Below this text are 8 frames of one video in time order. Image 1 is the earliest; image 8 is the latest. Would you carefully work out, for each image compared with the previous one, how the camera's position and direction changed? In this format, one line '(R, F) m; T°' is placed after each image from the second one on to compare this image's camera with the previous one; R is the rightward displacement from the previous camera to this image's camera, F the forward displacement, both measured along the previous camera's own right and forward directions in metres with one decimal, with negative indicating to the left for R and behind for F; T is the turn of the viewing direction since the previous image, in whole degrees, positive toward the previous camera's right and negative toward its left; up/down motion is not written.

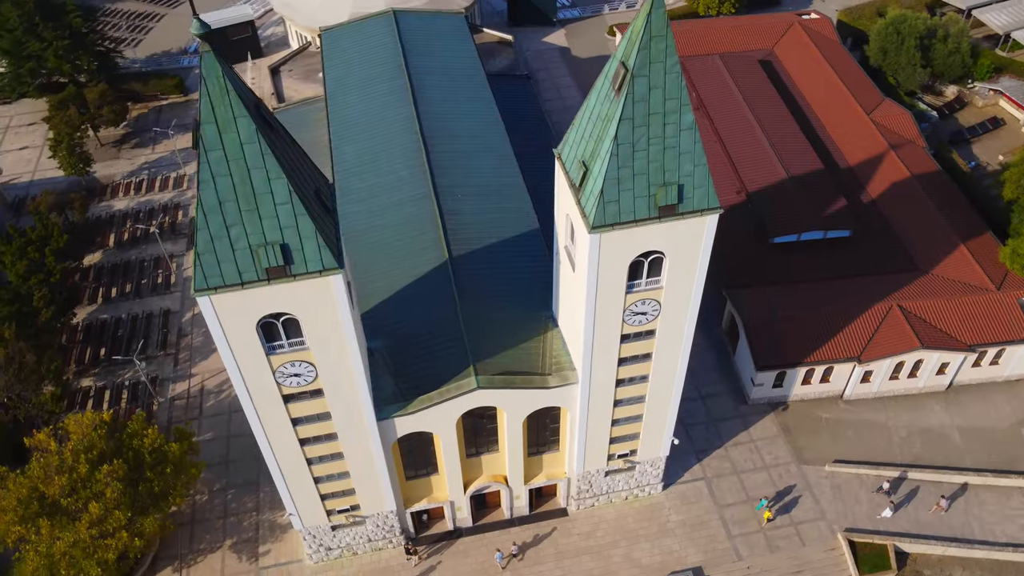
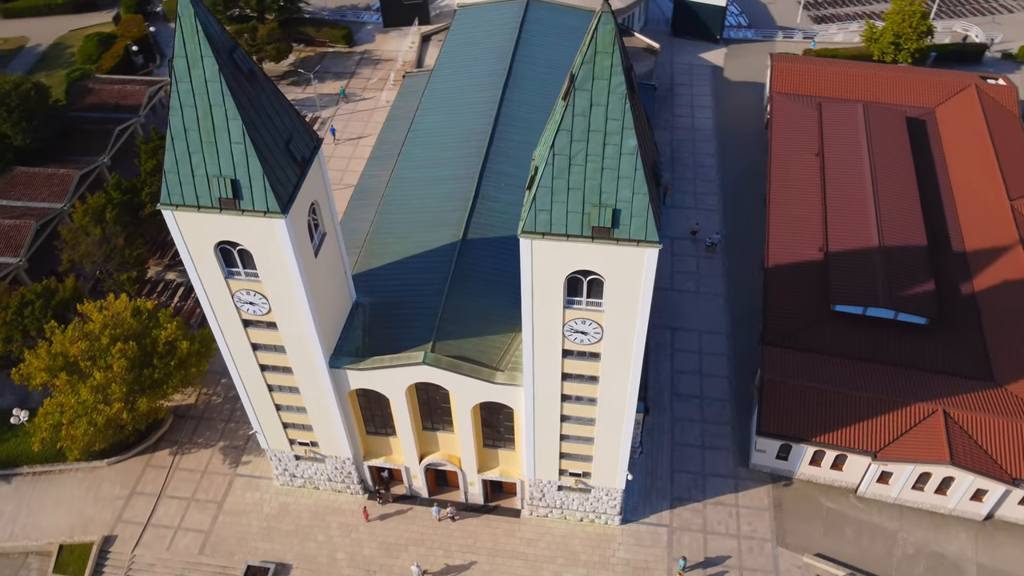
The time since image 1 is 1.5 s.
(+9.6, +0.8) m; -14°
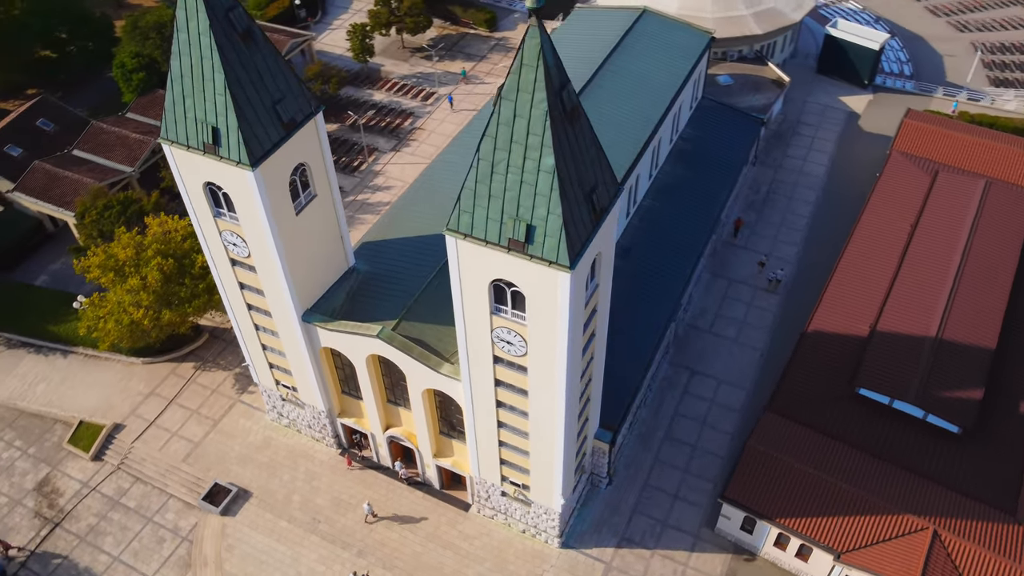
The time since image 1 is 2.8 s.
(+9.1, +0.9) m; -13°
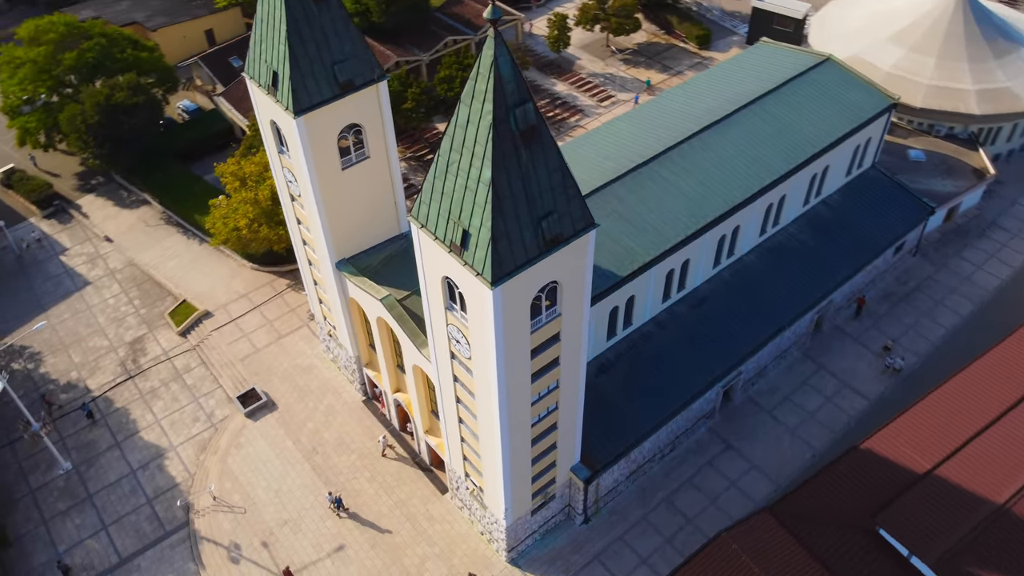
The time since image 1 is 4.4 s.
(+10.2, +1.7) m; -17°
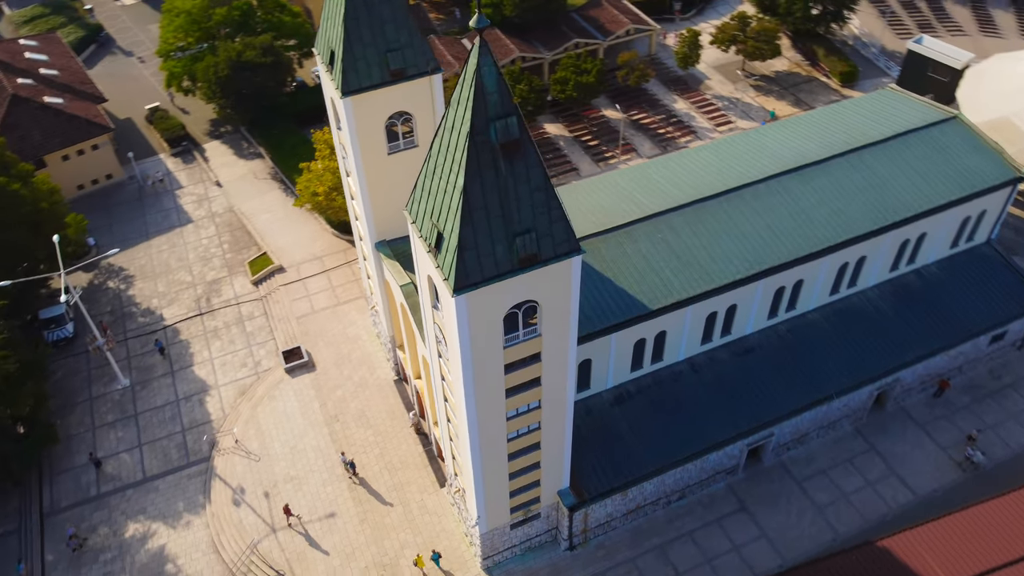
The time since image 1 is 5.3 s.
(+6.0, +1.0) m; -11°
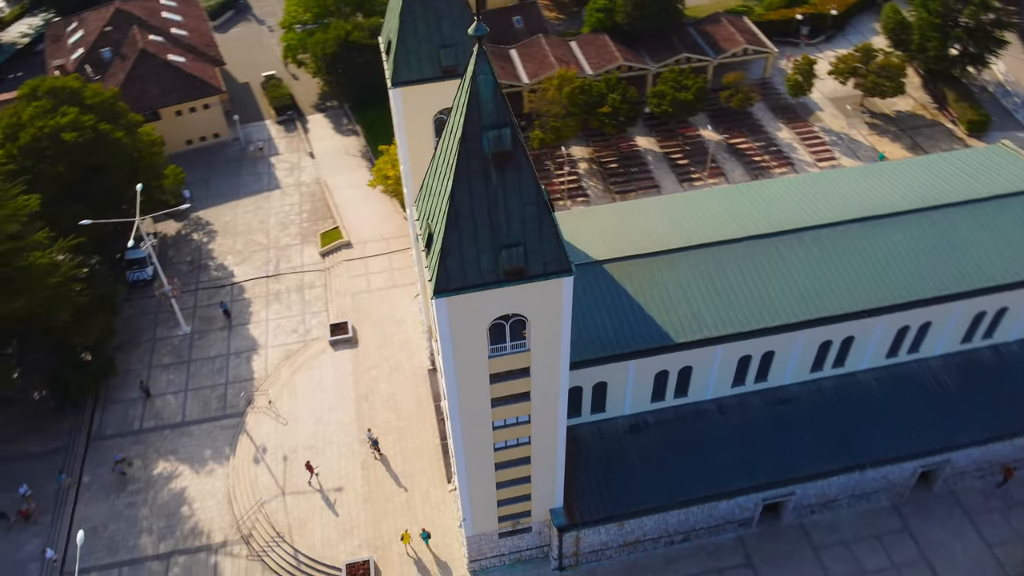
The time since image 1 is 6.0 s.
(+4.5, +0.7) m; -9°
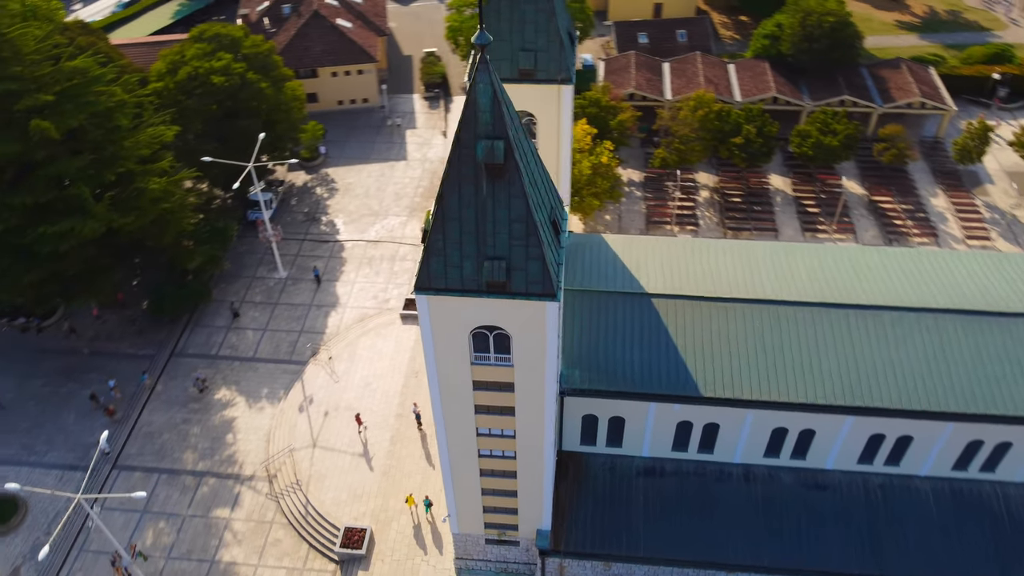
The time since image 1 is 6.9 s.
(+6.1, +1.0) m; -12°
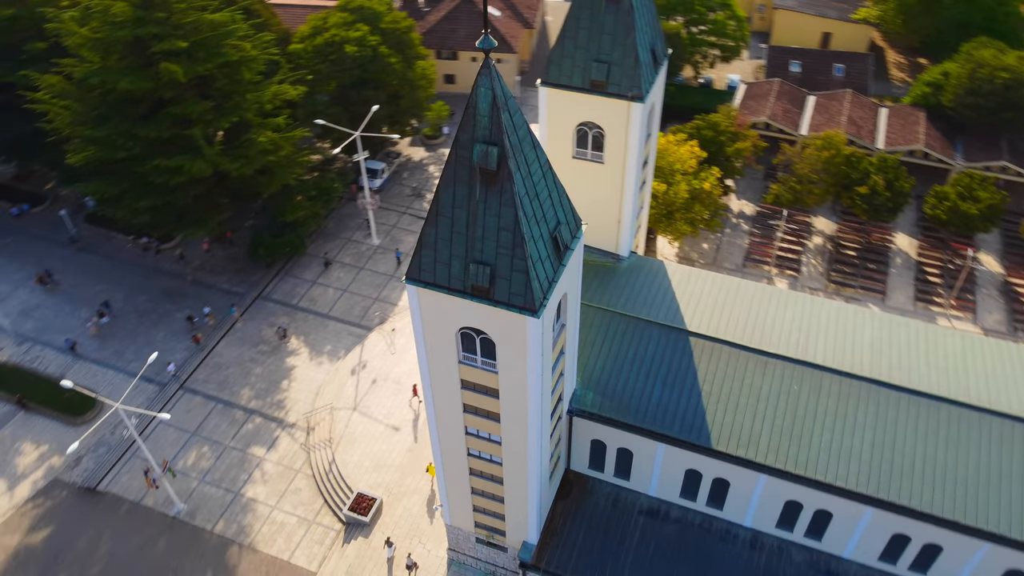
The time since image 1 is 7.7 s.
(+5.5, +0.8) m; -11°
